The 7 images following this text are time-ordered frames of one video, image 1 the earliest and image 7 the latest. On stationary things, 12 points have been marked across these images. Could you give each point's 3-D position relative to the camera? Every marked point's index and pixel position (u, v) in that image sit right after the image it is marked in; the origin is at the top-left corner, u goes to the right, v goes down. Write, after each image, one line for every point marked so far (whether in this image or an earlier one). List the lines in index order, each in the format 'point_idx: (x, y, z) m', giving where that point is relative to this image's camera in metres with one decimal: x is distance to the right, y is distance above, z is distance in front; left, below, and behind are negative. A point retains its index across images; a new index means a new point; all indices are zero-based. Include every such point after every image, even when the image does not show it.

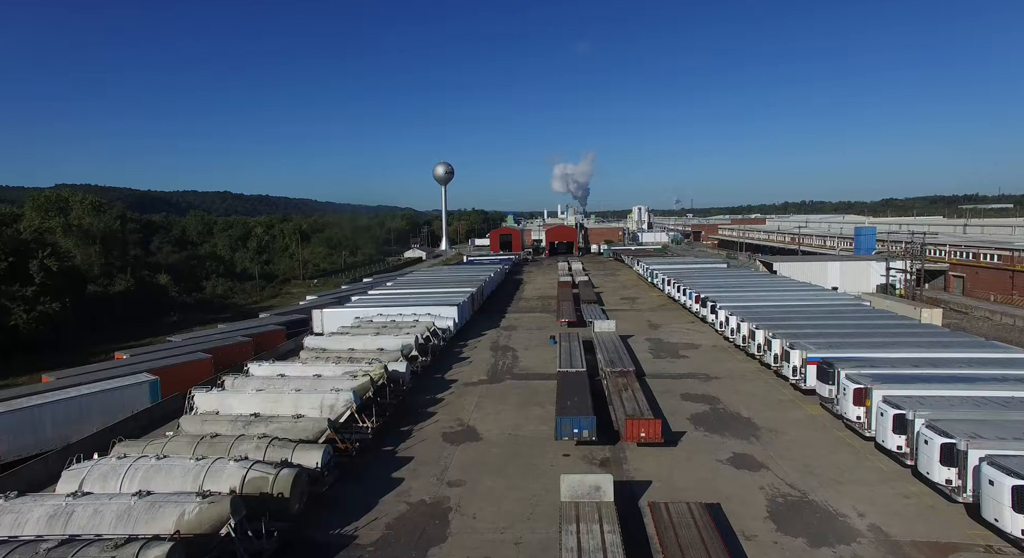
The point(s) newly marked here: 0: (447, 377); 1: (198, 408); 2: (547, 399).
0: (-1.8, -2.7, +17.0) m
1: (-5.8, -2.4, +11.6) m
2: (+0.8, -2.9, +14.9) m
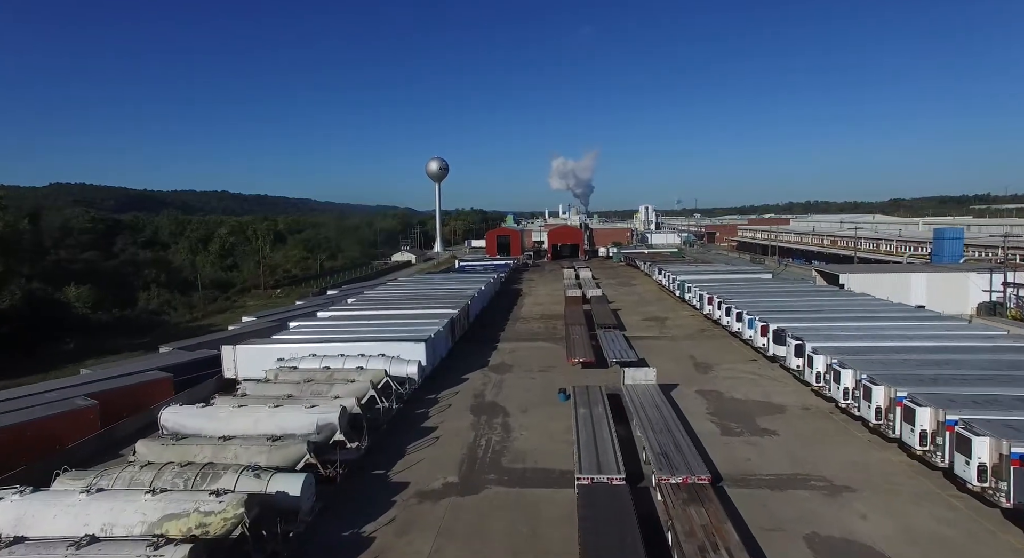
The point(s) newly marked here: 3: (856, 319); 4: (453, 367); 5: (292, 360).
0: (-2.0, -3.3, +10.2) m
1: (-6.0, -3.0, +4.9) m
2: (+0.6, -3.5, +8.1) m
3: (+9.6, -1.1, +17.5) m
4: (-1.6, -2.5, +17.6) m
5: (-5.3, -2.0, +15.3) m
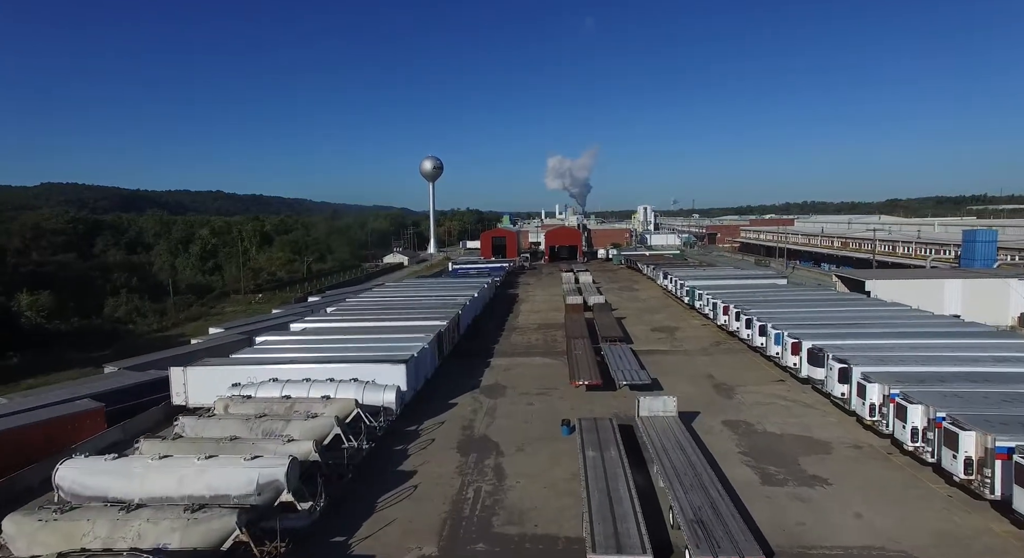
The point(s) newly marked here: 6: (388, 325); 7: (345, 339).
0: (-2.1, -3.5, +8.0) m
1: (-6.1, -3.2, +2.6) m
2: (+0.5, -3.7, +6.0) m
3: (+9.4, -1.3, +15.4) m
4: (-1.8, -2.7, +15.4) m
5: (-5.4, -2.2, +13.0) m
6: (-3.9, -1.4, +19.5) m
7: (-4.5, -1.6, +17.0) m
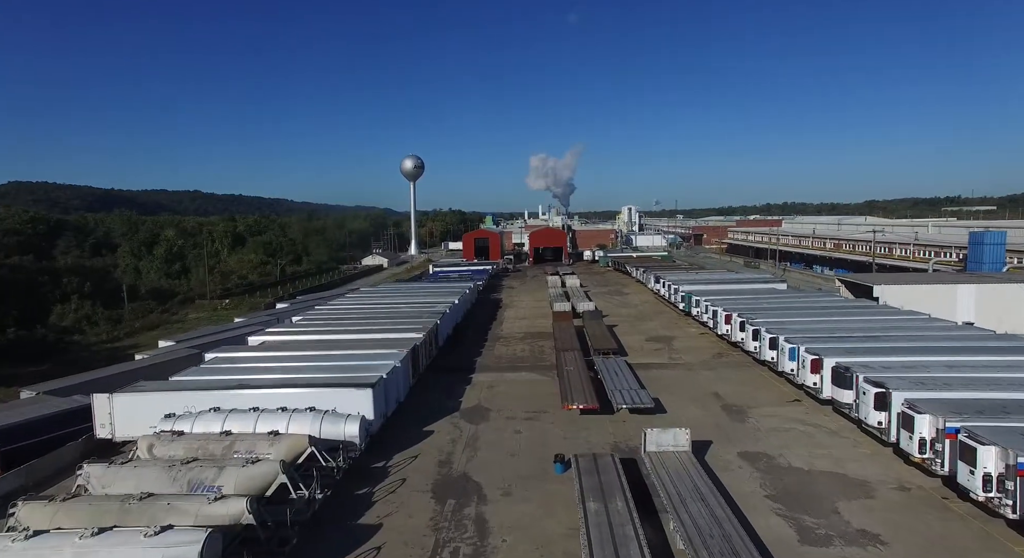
0: (-2.2, -3.7, +6.1) m
1: (-6.1, -3.4, +0.6) m
2: (+0.4, -3.9, +4.1) m
3: (+9.1, -1.5, +13.8) m
4: (-2.1, -2.9, +13.5) m
5: (-5.7, -2.4, +11.0) m
6: (-4.3, -1.6, +17.5) m
7: (-4.9, -1.8, +15.1) m
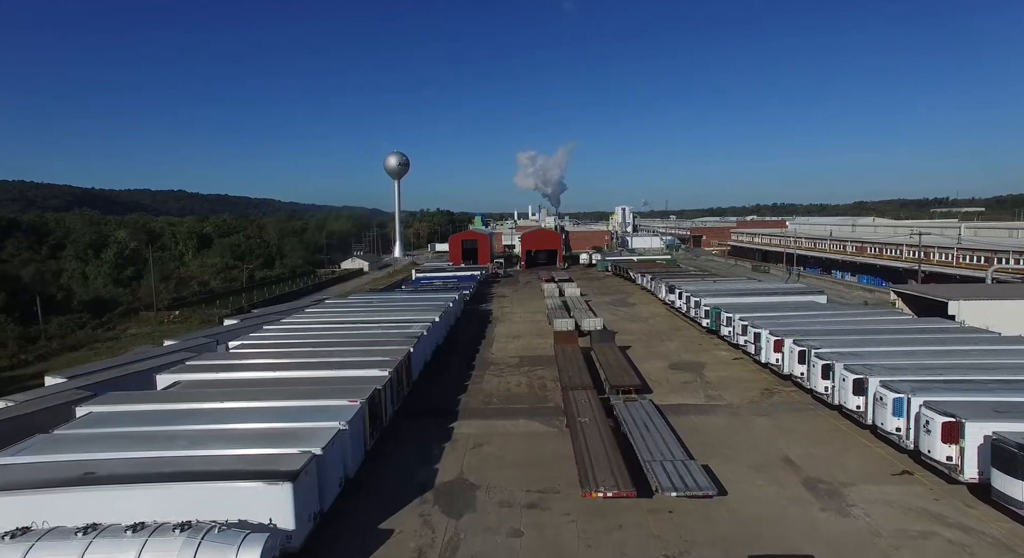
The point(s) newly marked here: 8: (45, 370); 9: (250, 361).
0: (-2.1, -4.1, +1.9) m
1: (-5.9, -3.8, -3.7) m
2: (+0.5, -4.3, -0.1) m
3: (+9.0, -1.9, +9.7) m
4: (-2.2, -3.3, +9.3) m
5: (-5.7, -2.8, +6.8) m
6: (-4.4, -2.0, +13.3) m
7: (-5.0, -2.2, +10.8) m
8: (-14.7, -2.9, +19.9) m
9: (-6.2, -1.9, +14.9) m
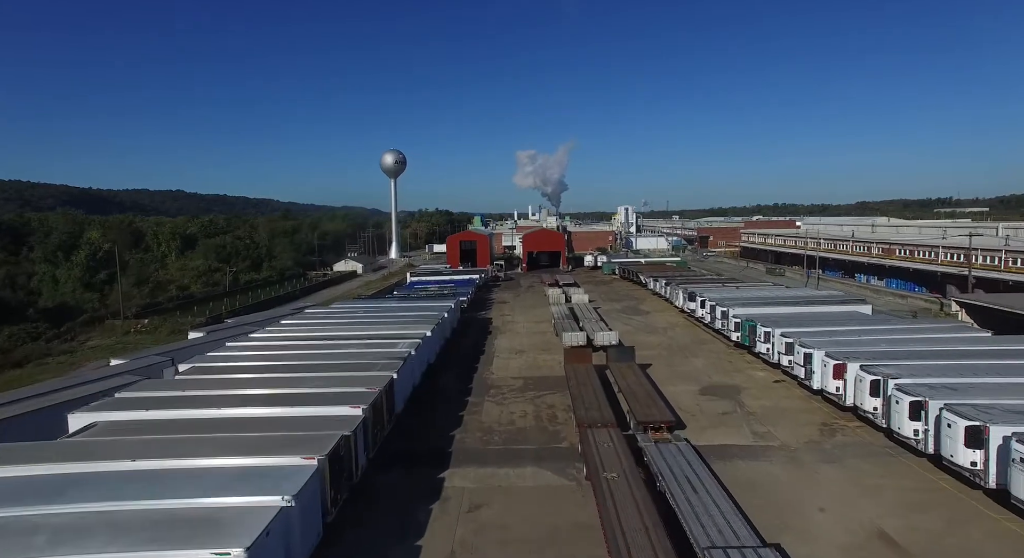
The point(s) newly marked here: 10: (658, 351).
0: (-2.0, -4.3, -0.8) m
1: (-5.8, -4.0, -6.3) m
2: (+0.7, -4.5, -2.7) m
3: (+9.1, -2.1, +7.1) m
4: (-2.1, -3.5, +6.6) m
5: (-5.6, -3.0, +4.1) m
6: (-4.3, -2.3, +10.6) m
7: (-4.9, -2.5, +8.1) m
8: (-14.6, -3.1, +17.2) m
9: (-6.1, -2.2, +12.2) m
10: (+4.6, -2.2, +20.0) m
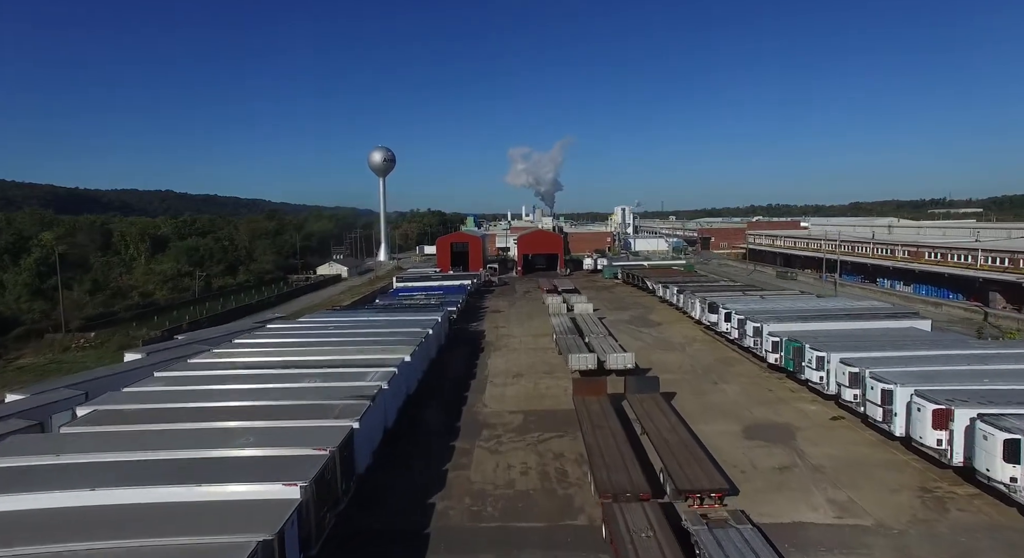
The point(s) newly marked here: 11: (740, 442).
0: (-1.9, -4.6, -3.9) m
1: (-5.6, -4.3, -9.5) m
2: (+0.8, -4.8, -5.9) m
3: (+9.2, -2.4, +4.0) m
4: (-2.0, -3.8, +3.4) m
5: (-5.6, -3.3, +0.9) m
6: (-4.3, -2.6, +7.4) m
7: (-4.9, -2.7, +4.9) m
8: (-14.7, -3.4, +13.9) m
9: (-6.1, -2.4, +9.1) m
10: (+4.5, -2.5, +16.9) m
11: (+4.3, -3.0, +11.9) m
